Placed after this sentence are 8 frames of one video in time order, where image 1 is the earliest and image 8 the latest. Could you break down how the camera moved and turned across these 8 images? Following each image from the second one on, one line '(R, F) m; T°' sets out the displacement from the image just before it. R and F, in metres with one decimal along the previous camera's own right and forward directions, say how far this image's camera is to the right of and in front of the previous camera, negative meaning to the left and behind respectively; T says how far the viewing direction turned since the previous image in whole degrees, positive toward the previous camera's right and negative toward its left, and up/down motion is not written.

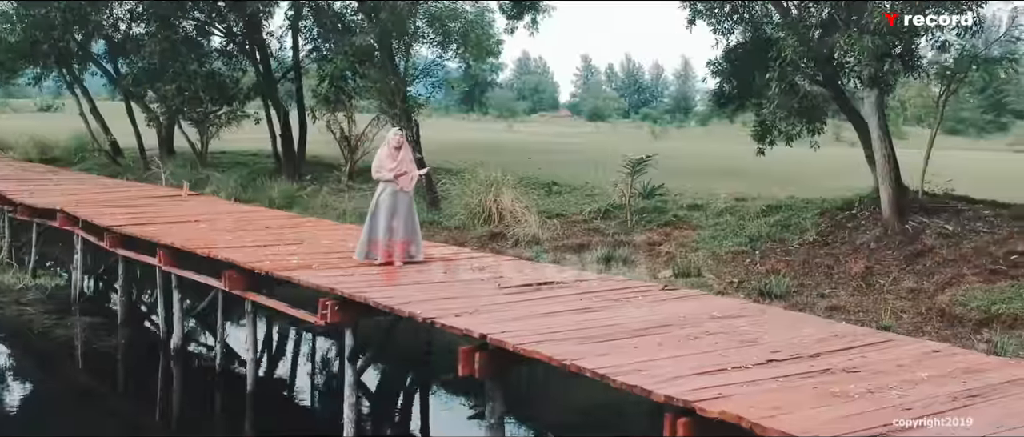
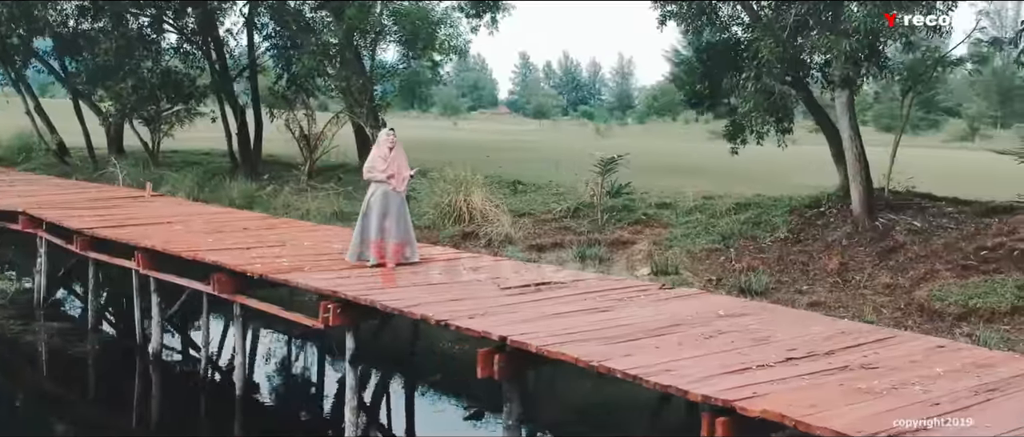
(-0.4, 0.0) m; +4°
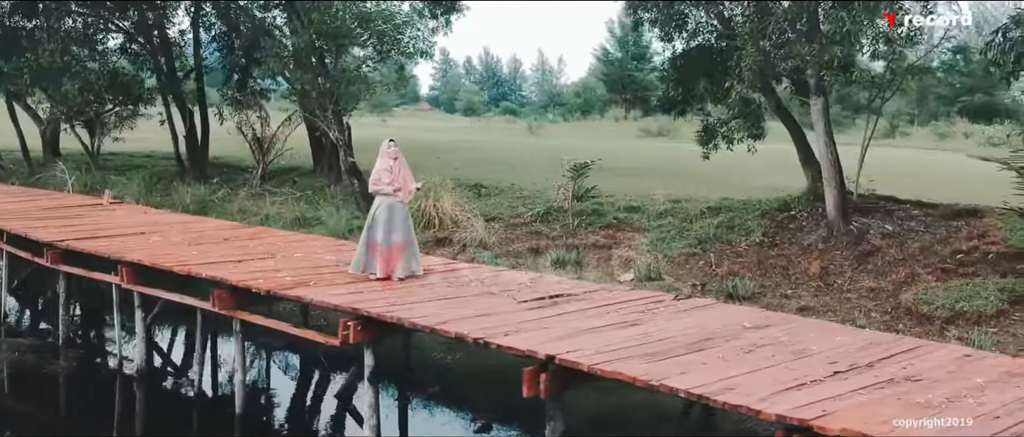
(-0.5, +0.1) m; +5°
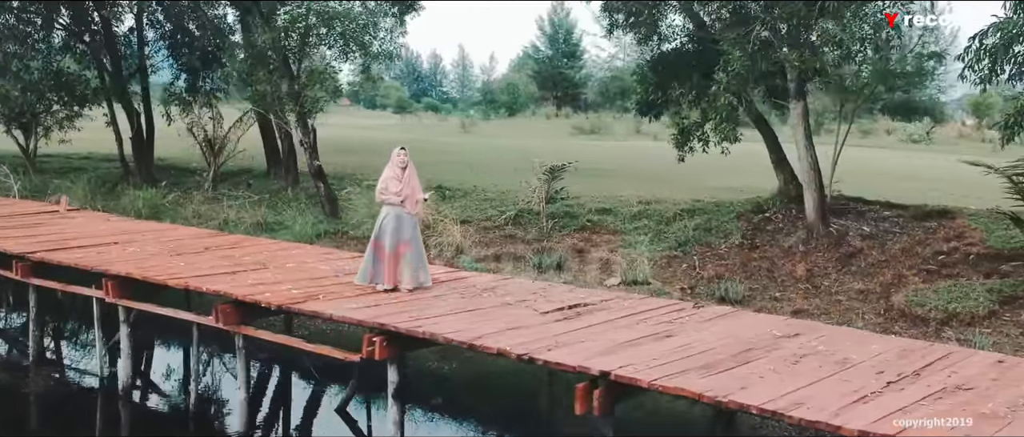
(-0.6, +0.1) m; +4°
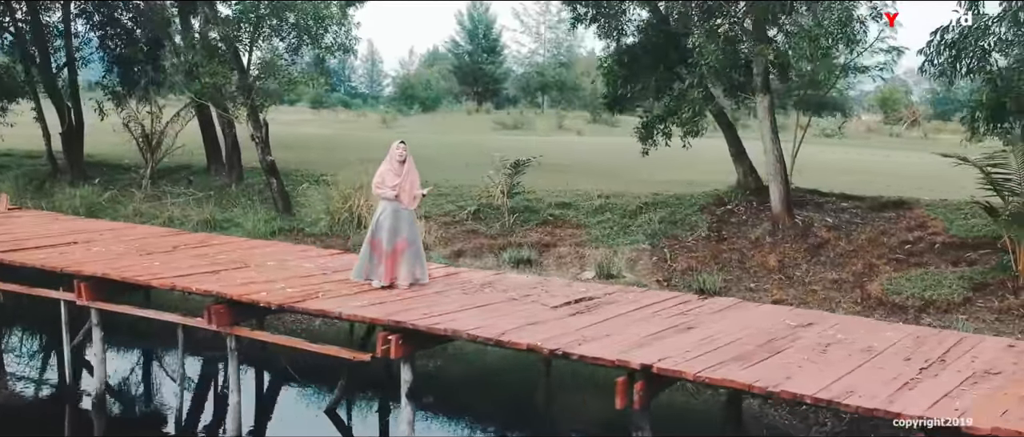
(-0.5, +0.1) m; +5°
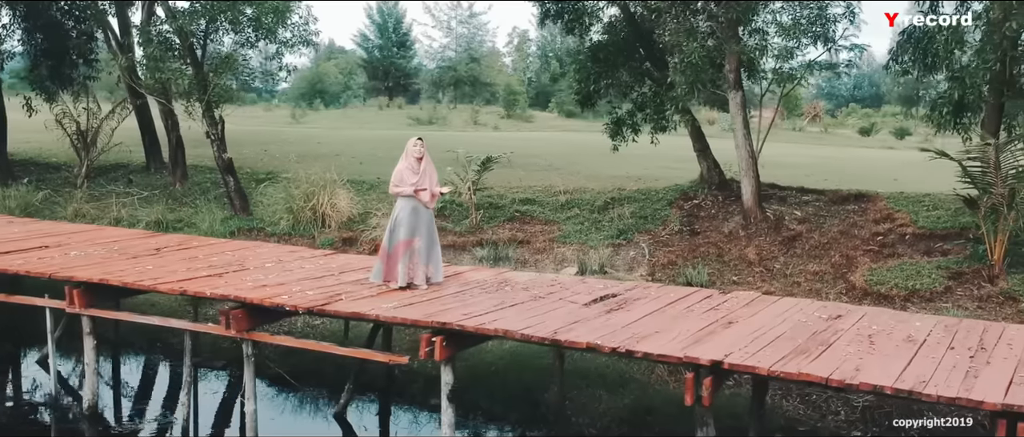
(-0.7, +0.1) m; +6°
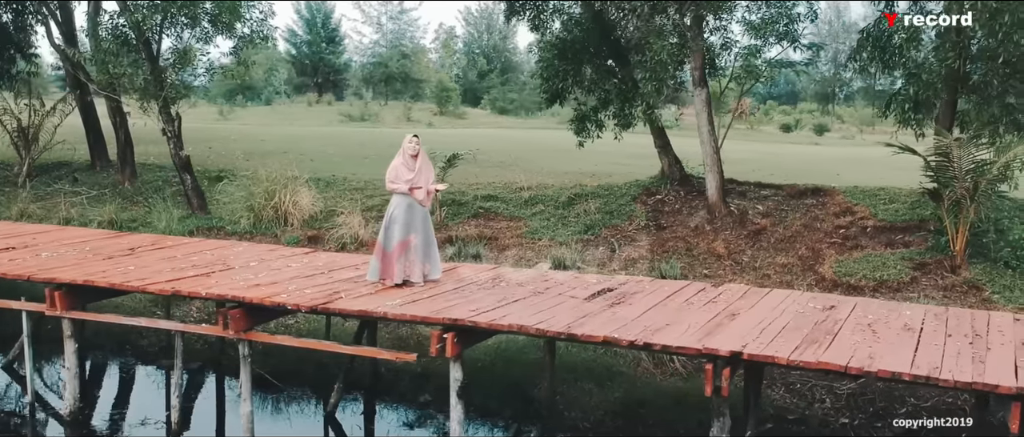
(-0.4, 0.0) m; +4°
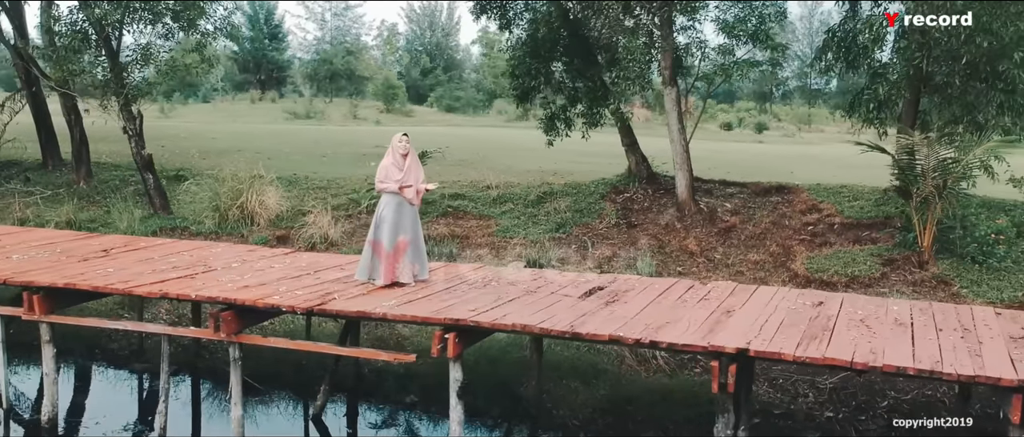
(-0.3, 0.0) m; +3°
